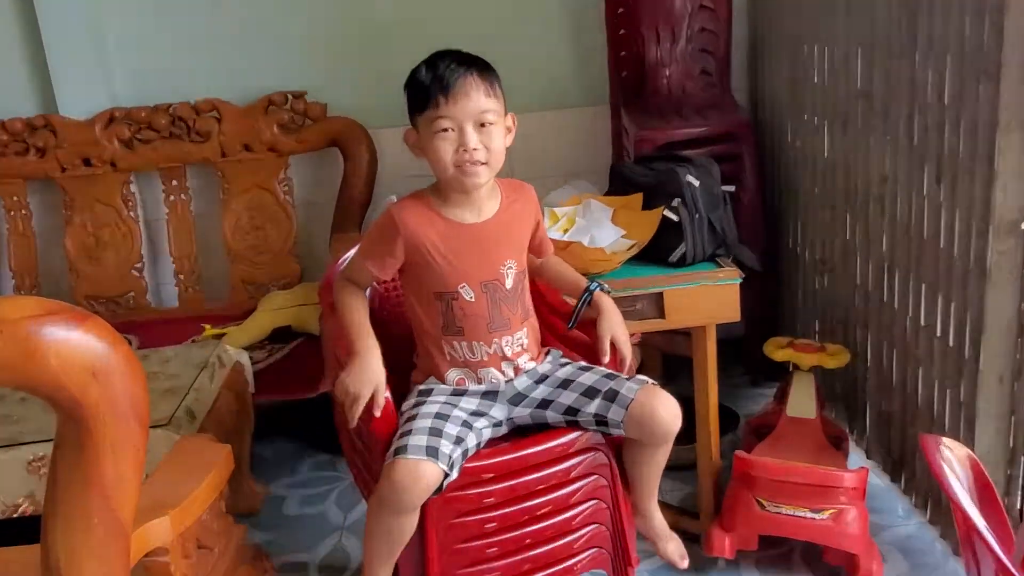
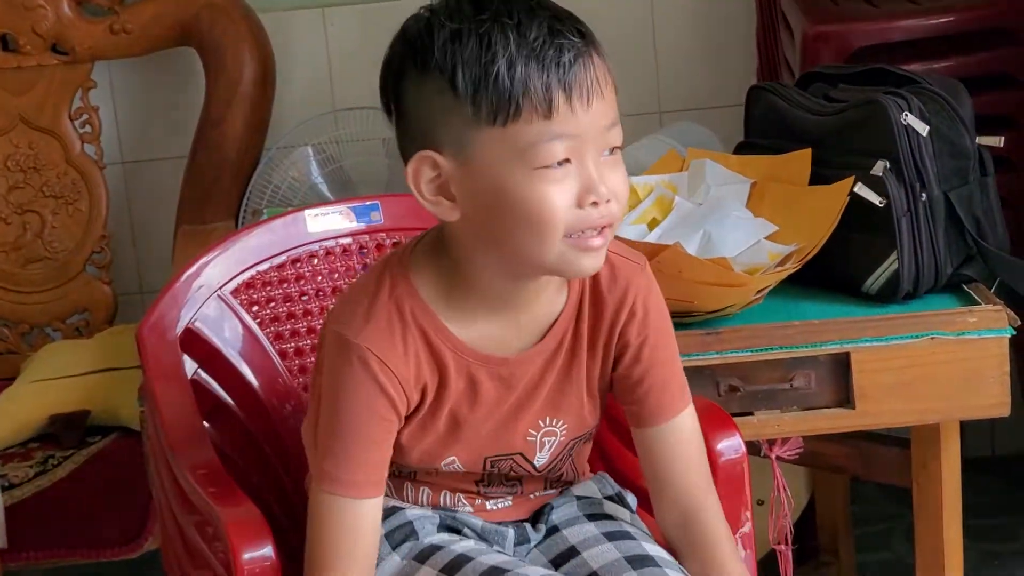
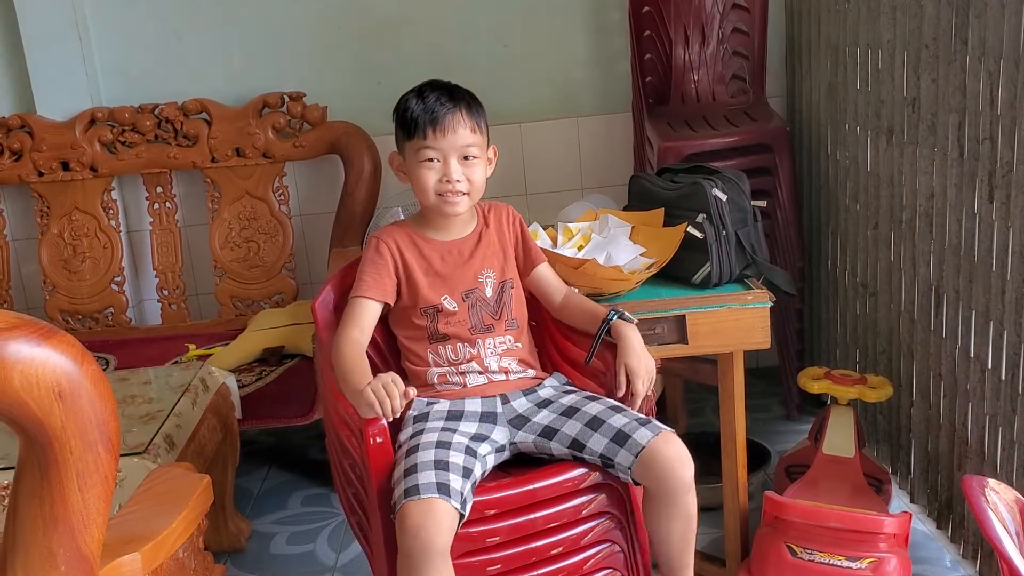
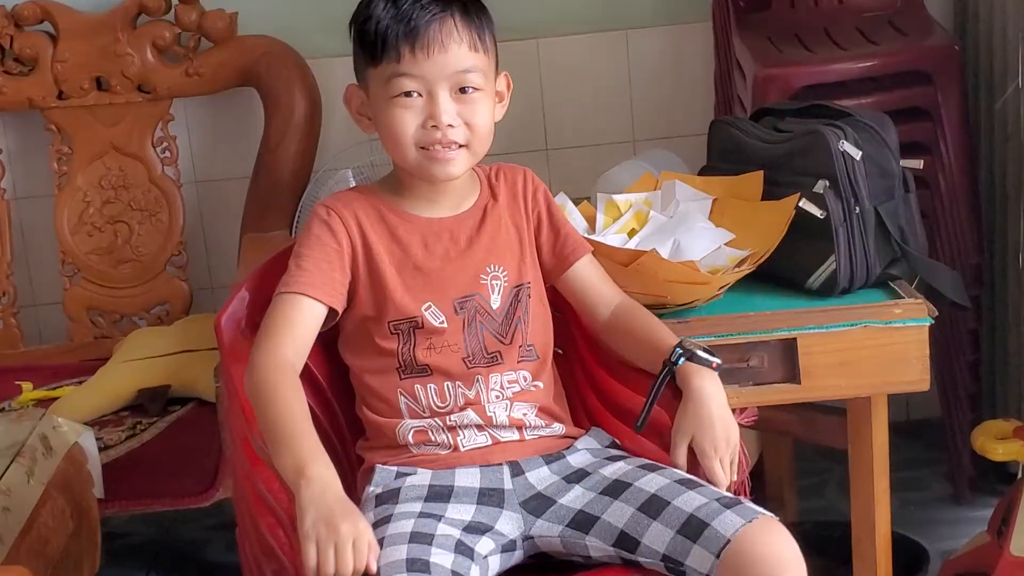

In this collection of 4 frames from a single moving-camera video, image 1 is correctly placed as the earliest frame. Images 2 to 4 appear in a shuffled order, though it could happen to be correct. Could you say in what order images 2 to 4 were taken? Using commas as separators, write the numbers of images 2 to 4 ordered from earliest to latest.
3, 4, 2
